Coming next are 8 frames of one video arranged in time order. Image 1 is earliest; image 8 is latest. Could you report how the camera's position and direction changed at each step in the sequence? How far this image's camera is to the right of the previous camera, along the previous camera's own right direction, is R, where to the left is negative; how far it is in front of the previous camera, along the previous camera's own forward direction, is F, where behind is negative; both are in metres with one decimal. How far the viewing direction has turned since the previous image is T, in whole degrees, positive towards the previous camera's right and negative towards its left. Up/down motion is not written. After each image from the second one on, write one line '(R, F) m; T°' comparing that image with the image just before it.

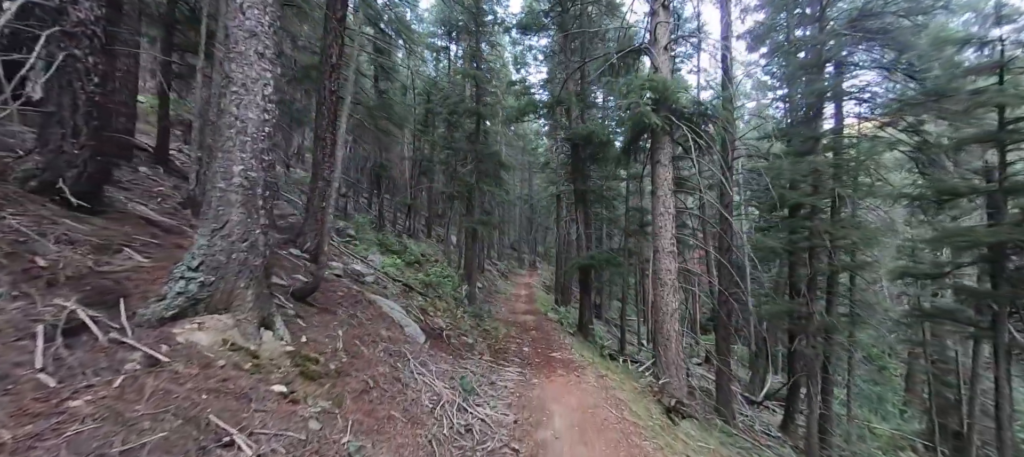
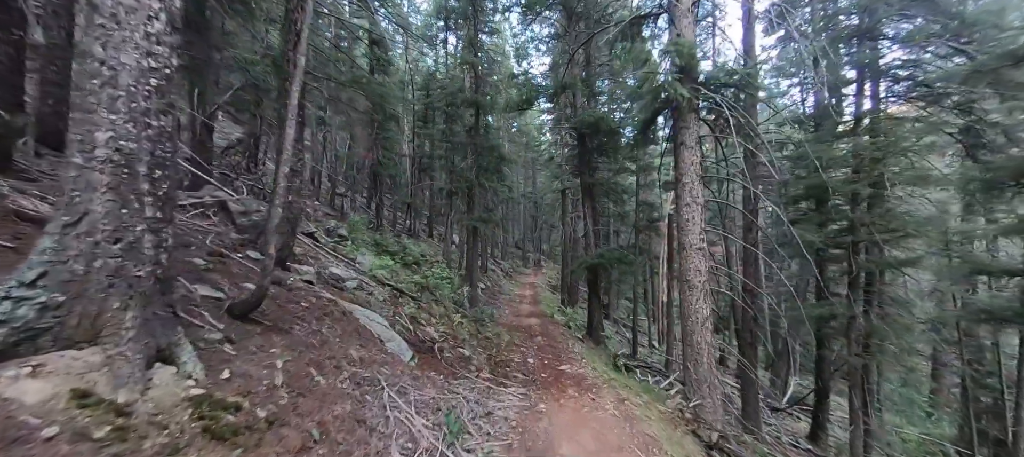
(+0.1, +1.0) m; -1°
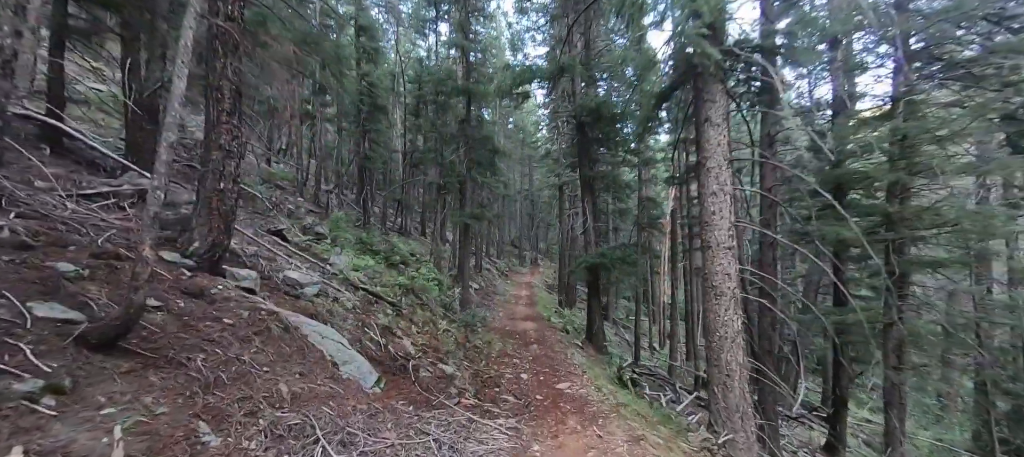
(+0.1, +1.1) m; 0°
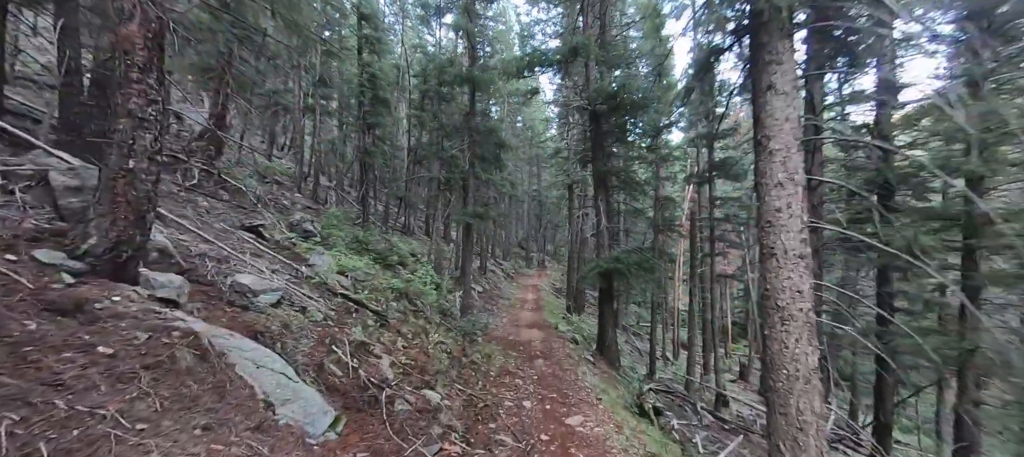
(+0.1, +1.1) m; -1°
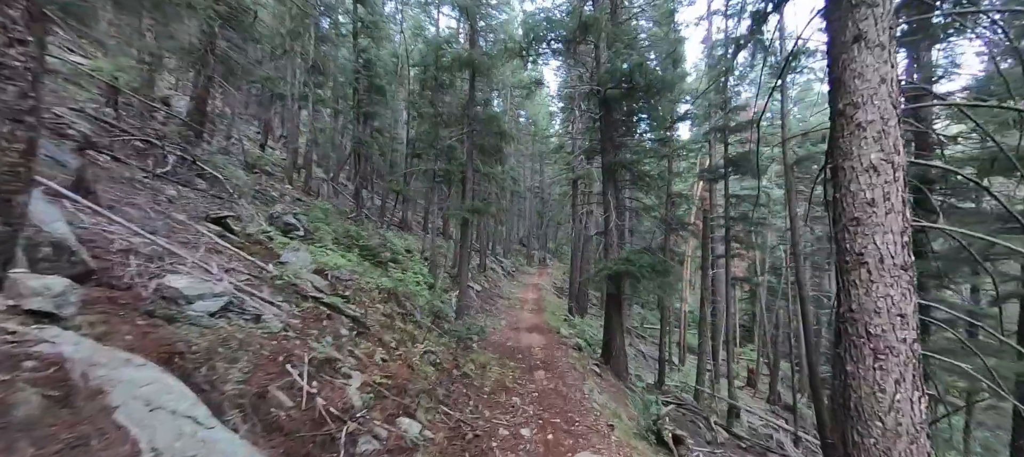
(0.0, +0.9) m; 0°
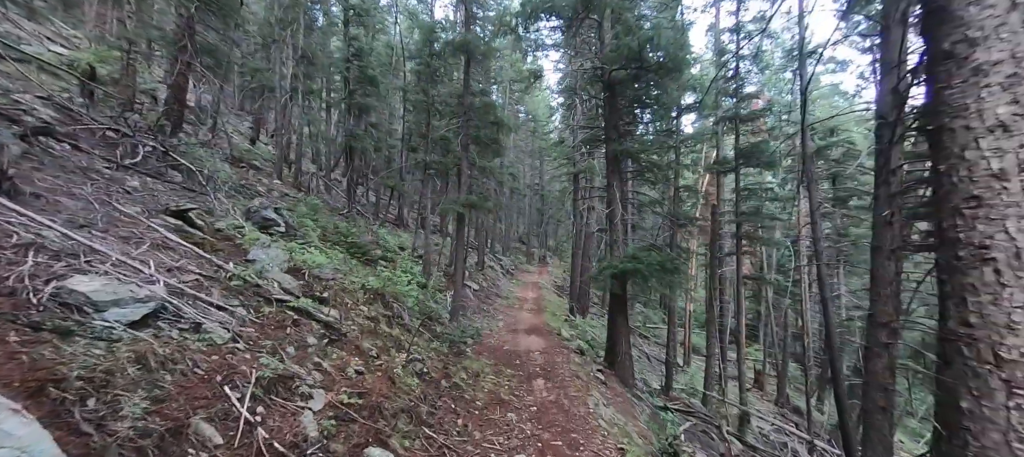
(+0.1, +0.7) m; 0°
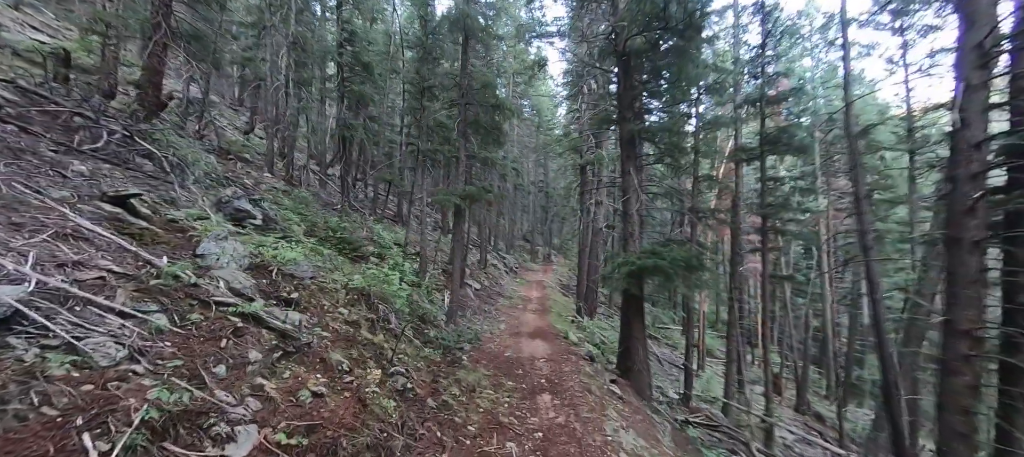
(+0.1, +1.0) m; -1°
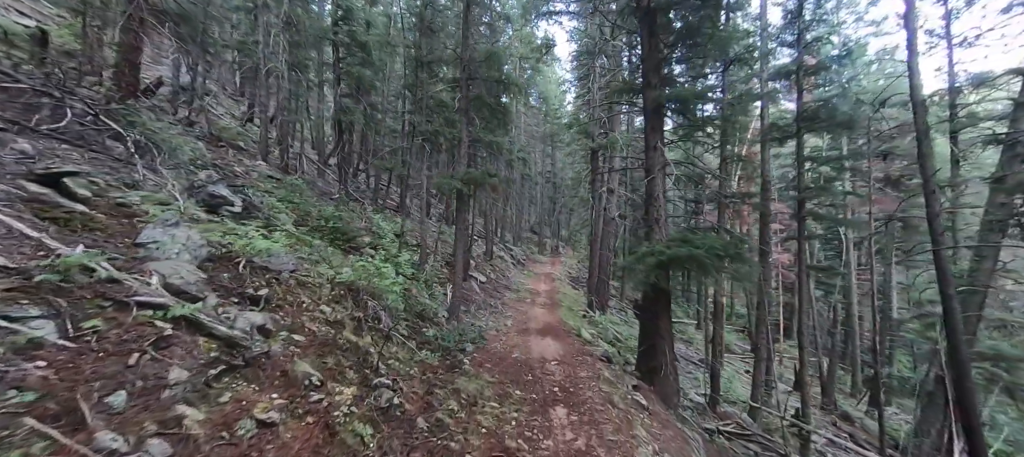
(0.0, +1.0) m; -1°
